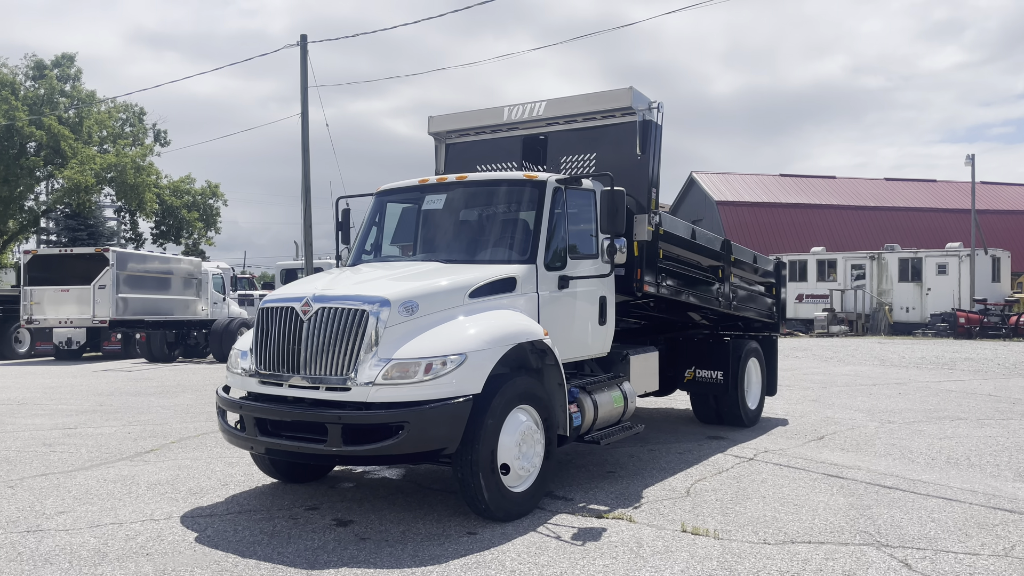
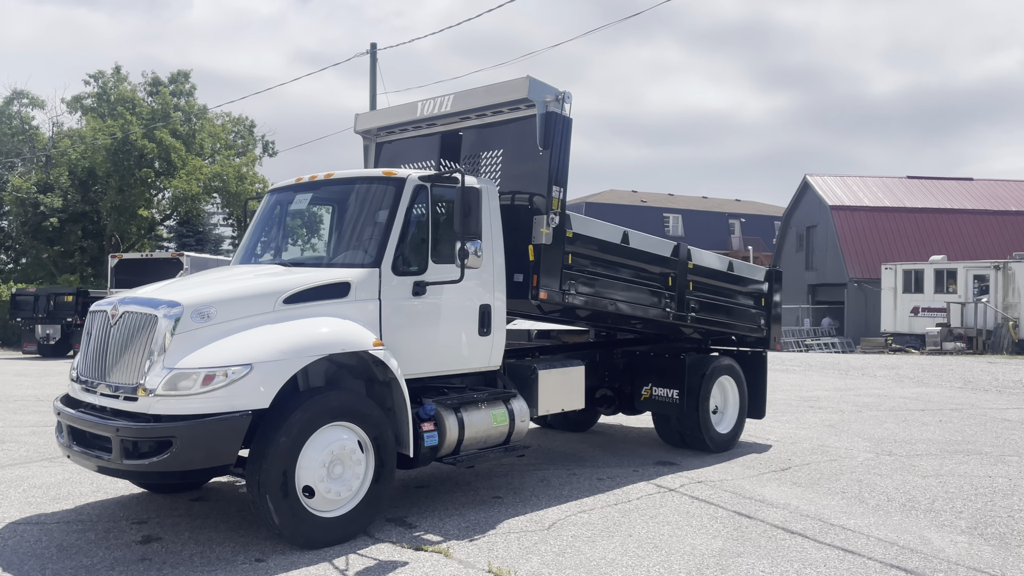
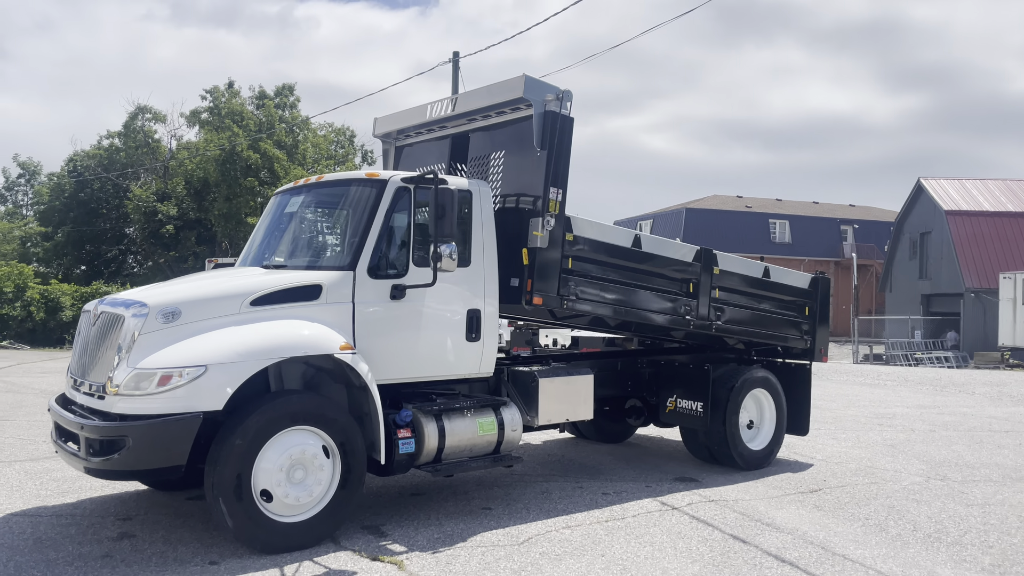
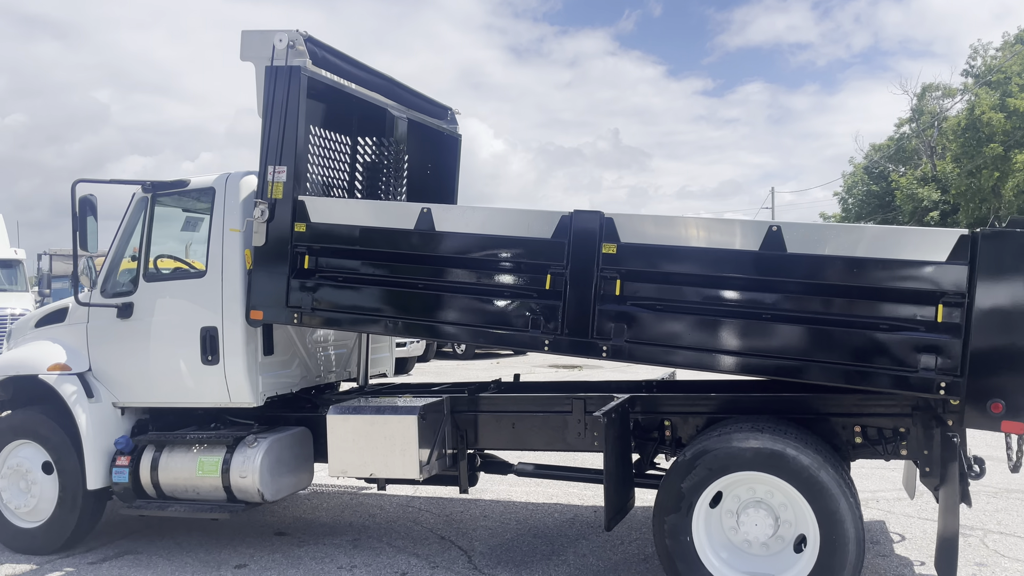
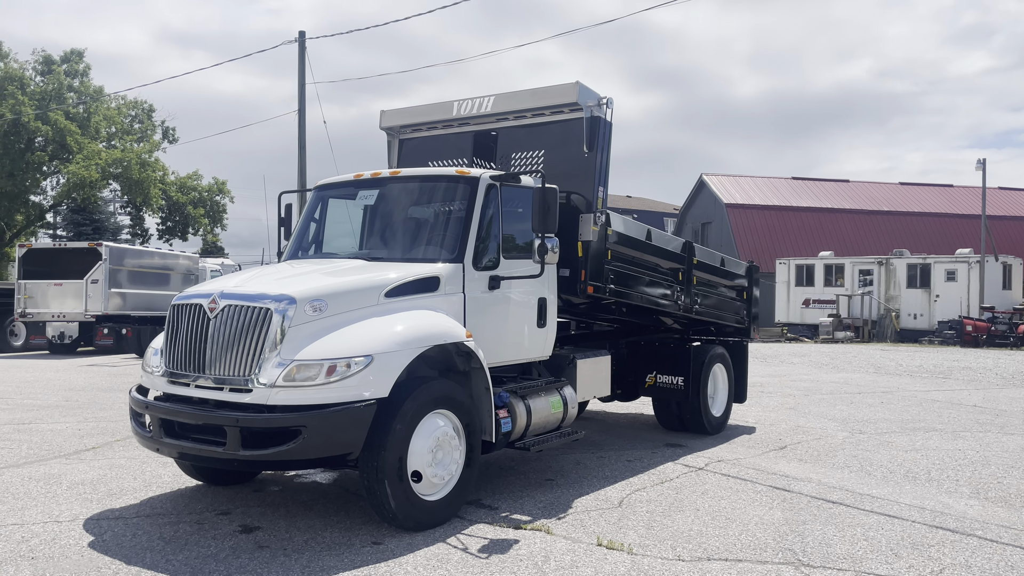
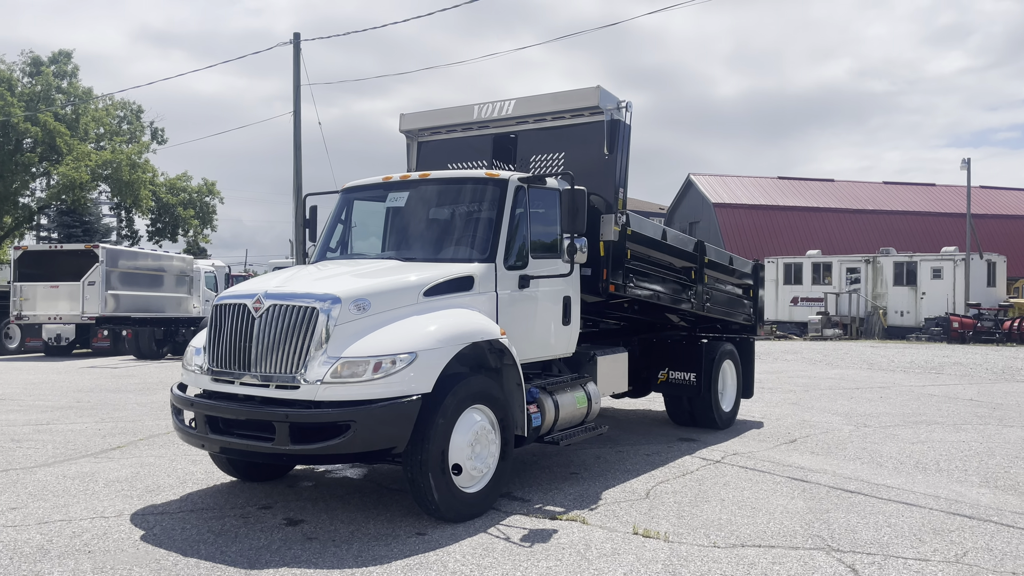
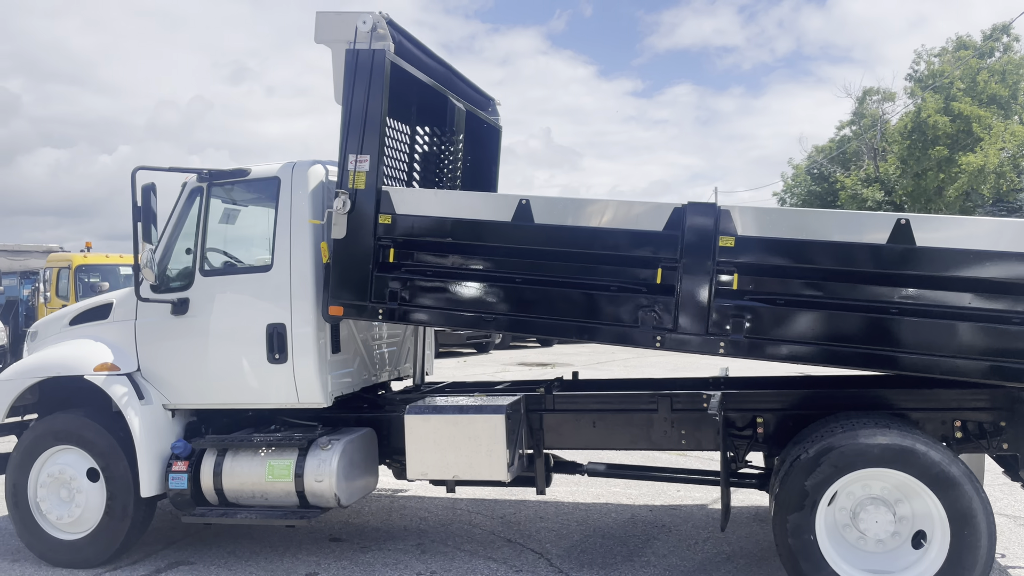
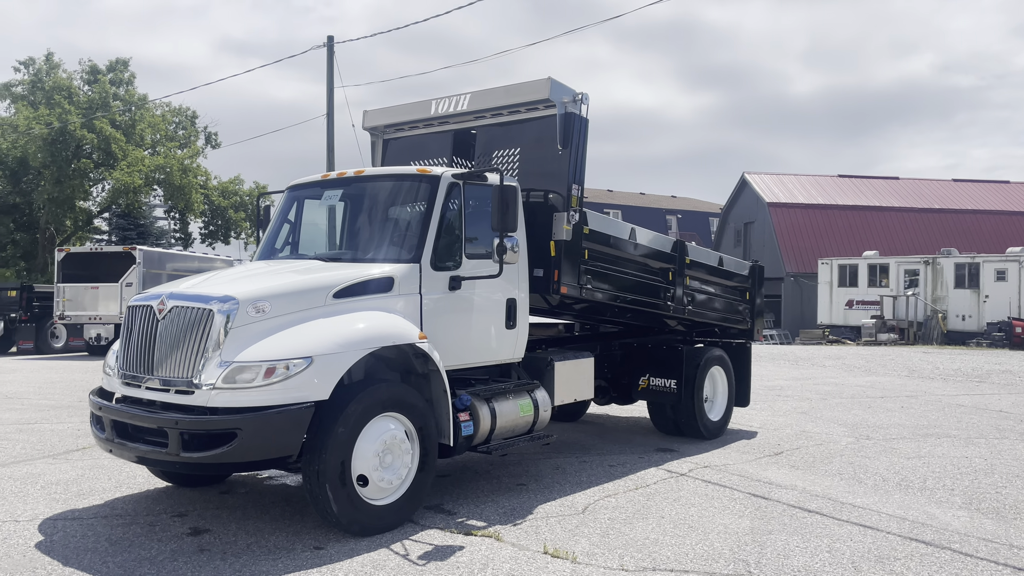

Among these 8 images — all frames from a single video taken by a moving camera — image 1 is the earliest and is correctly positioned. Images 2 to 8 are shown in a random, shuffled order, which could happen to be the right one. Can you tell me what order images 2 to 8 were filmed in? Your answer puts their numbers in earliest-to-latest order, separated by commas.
6, 5, 8, 2, 3, 7, 4
